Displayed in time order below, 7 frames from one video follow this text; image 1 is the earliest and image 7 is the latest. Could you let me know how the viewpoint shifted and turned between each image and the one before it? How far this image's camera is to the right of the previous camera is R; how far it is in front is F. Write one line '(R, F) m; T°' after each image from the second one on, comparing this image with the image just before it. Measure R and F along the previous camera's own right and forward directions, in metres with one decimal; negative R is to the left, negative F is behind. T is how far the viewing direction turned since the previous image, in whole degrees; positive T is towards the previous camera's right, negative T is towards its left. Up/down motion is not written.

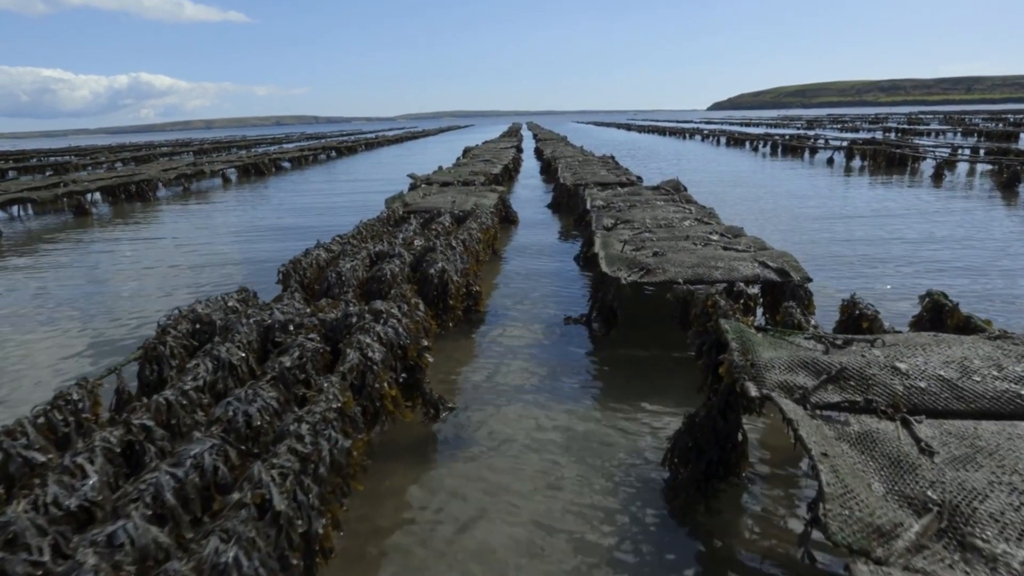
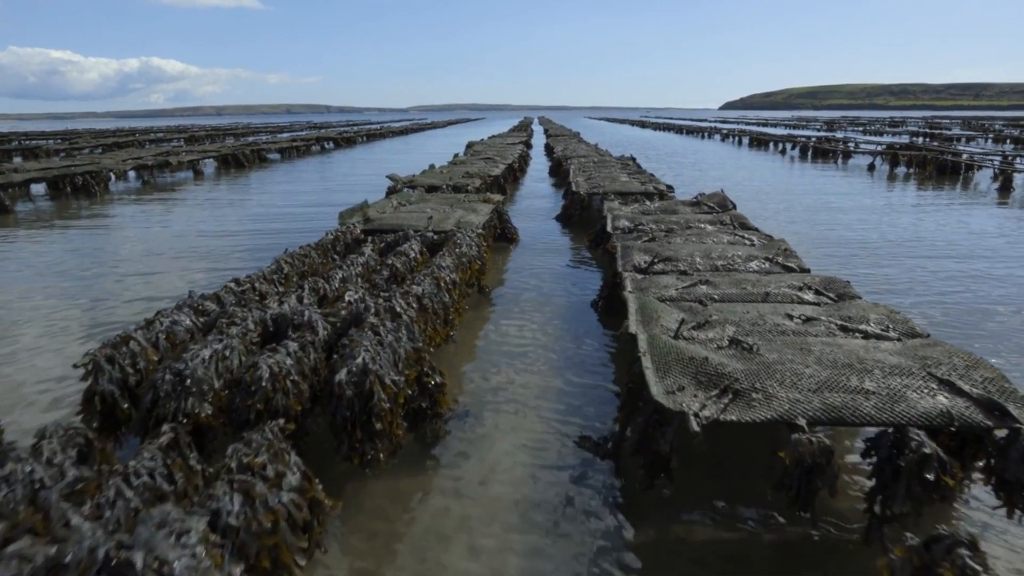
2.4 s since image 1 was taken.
(+0.3, +3.5) m; -1°
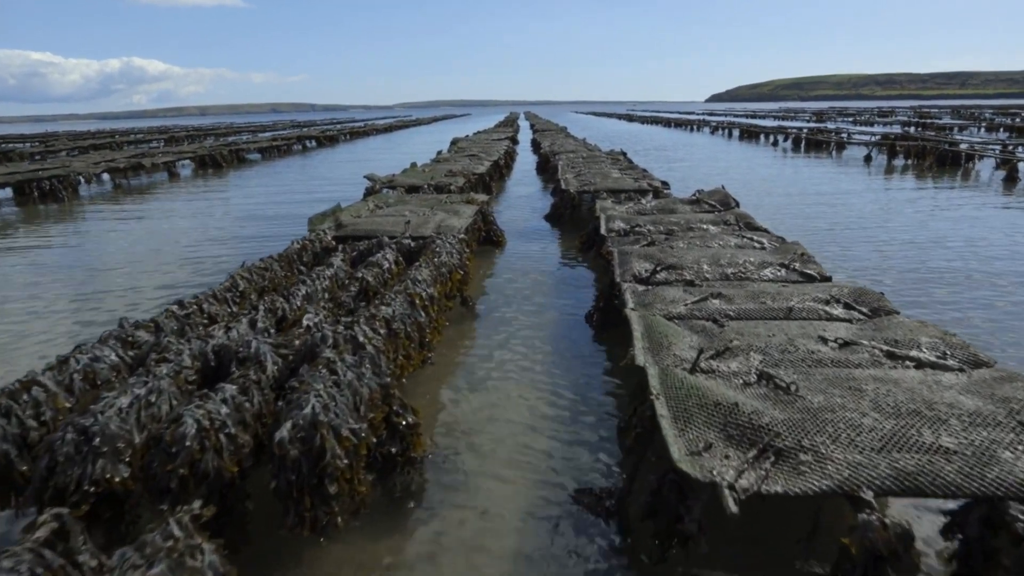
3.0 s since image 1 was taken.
(+0.1, +0.9) m; +1°
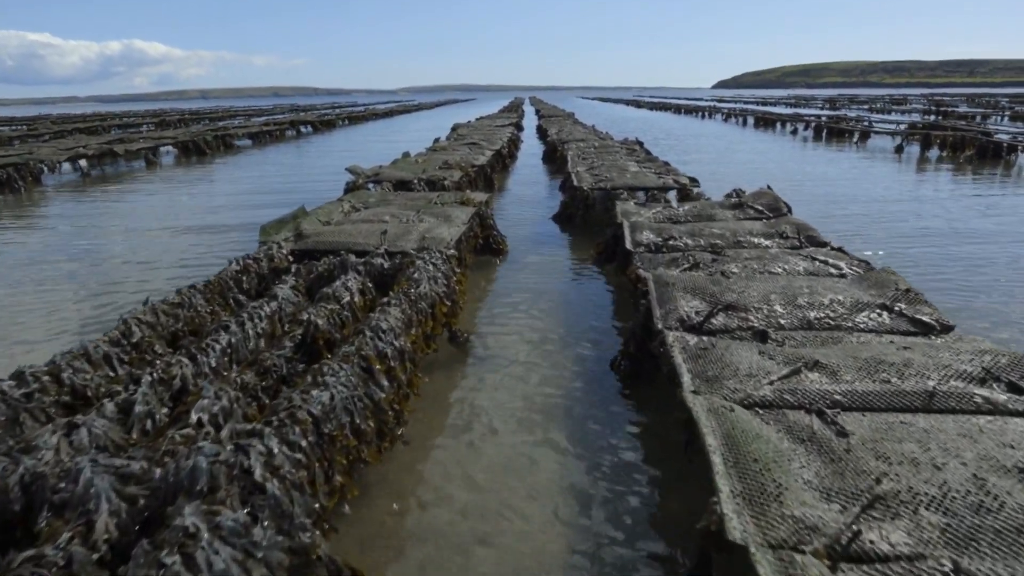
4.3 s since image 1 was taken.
(0.0, +2.0) m; 0°
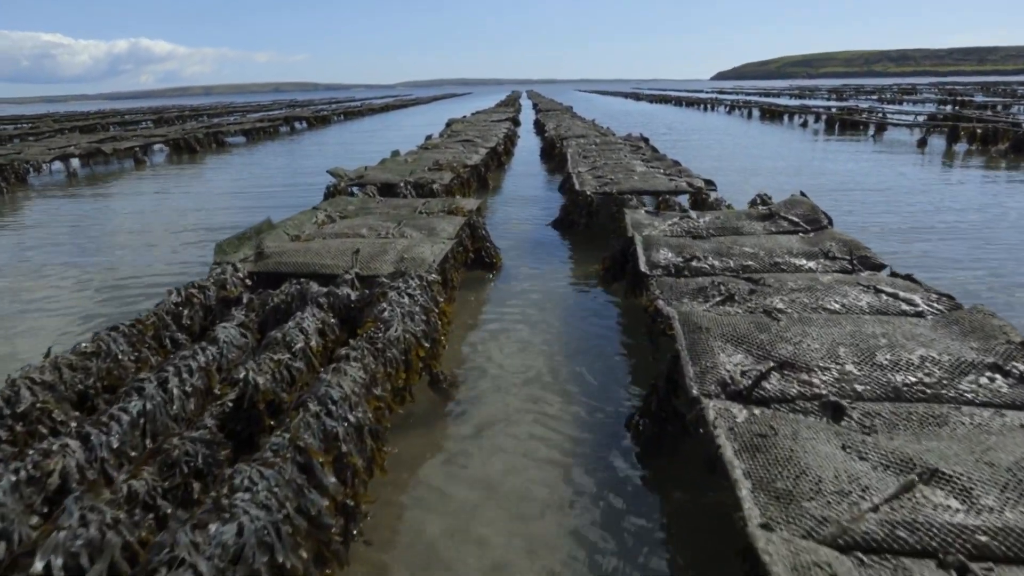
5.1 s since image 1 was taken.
(+0.1, +1.3) m; 0°
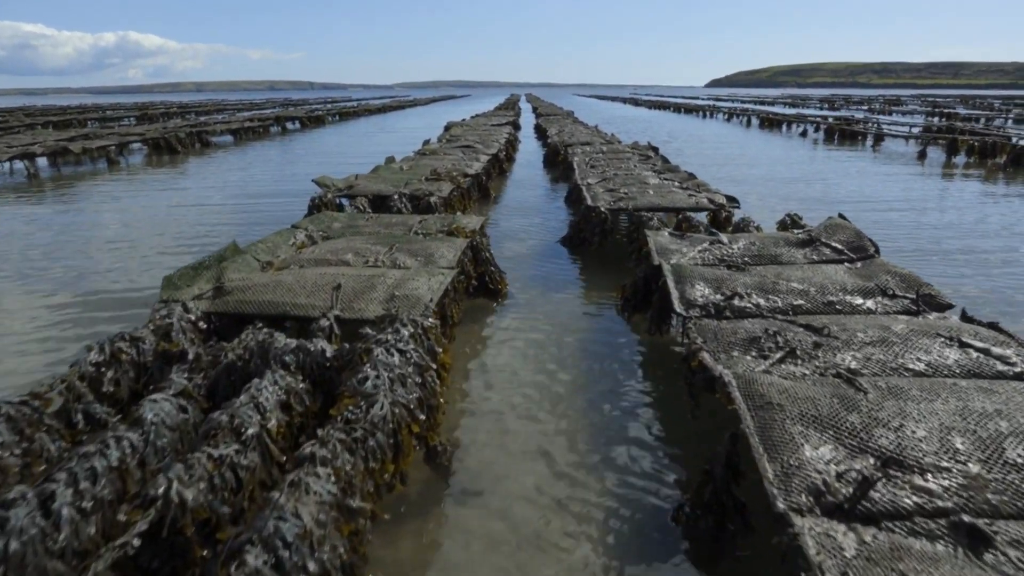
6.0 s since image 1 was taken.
(-0.2, +1.0) m; +1°
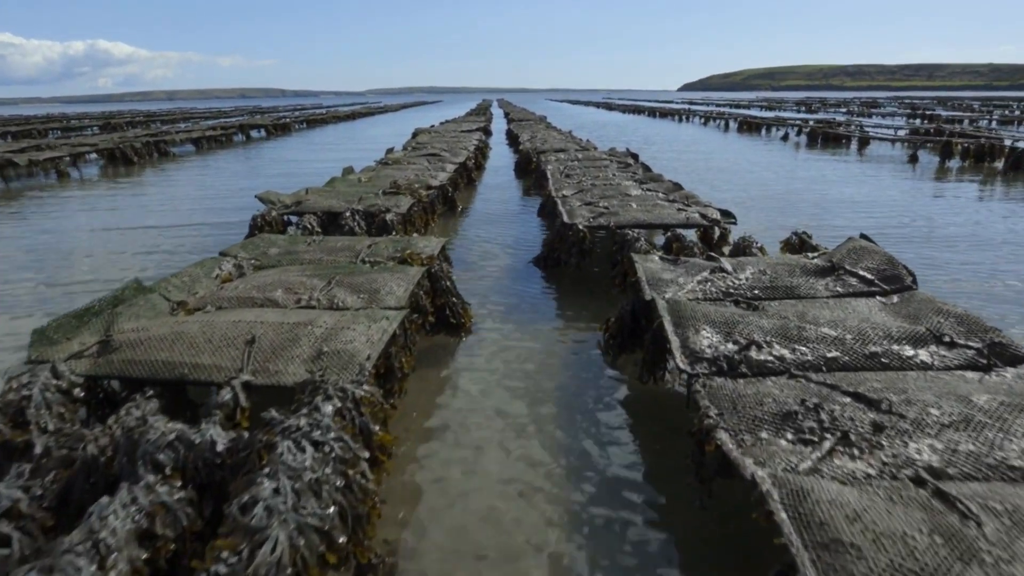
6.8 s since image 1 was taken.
(+0.2, +1.4) m; +2°
